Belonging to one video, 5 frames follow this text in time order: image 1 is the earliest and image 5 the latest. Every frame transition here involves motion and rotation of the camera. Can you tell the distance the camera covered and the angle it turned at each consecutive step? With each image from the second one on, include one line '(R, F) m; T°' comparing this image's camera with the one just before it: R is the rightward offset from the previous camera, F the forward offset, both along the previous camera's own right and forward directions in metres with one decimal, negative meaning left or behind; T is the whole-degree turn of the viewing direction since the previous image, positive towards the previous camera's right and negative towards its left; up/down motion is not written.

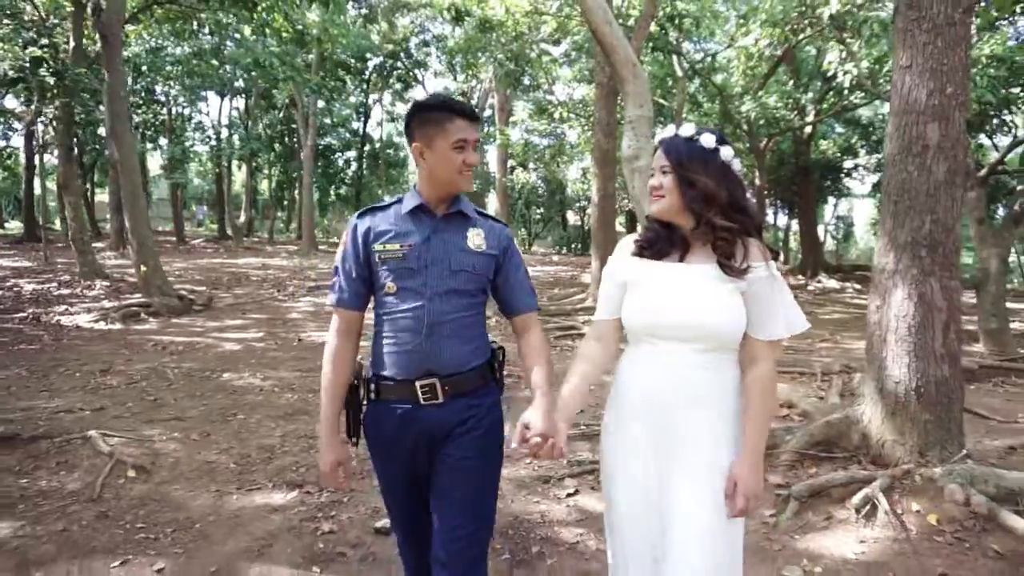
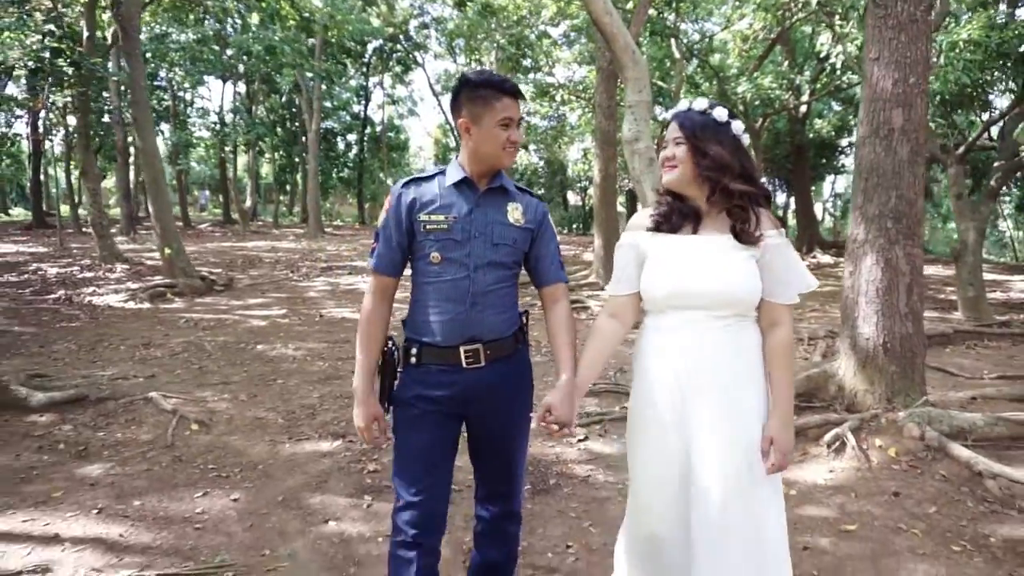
(-0.1, -0.6) m; 0°
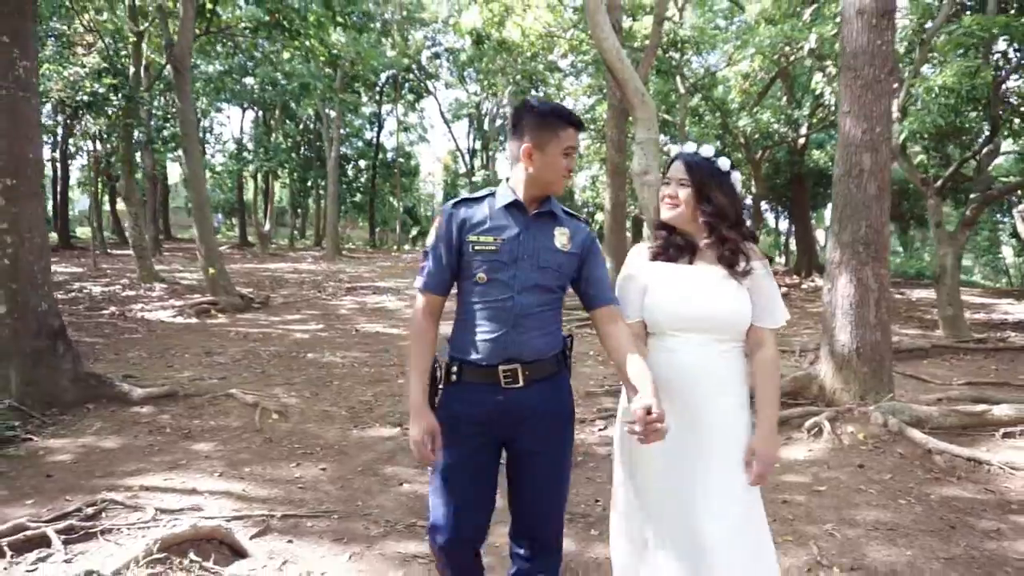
(-0.2, -0.9) m; 0°
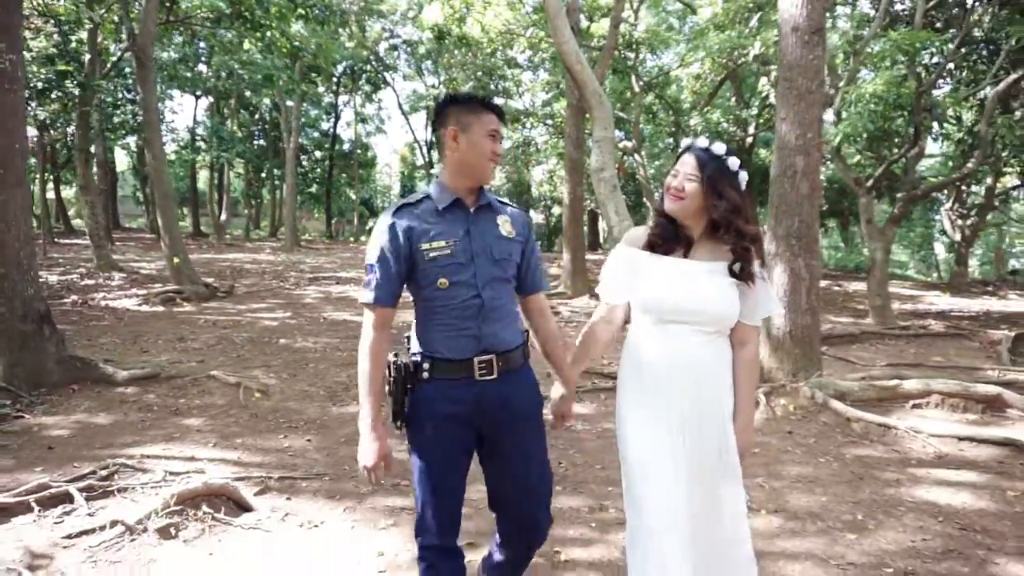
(-0.1, -0.5) m; +4°
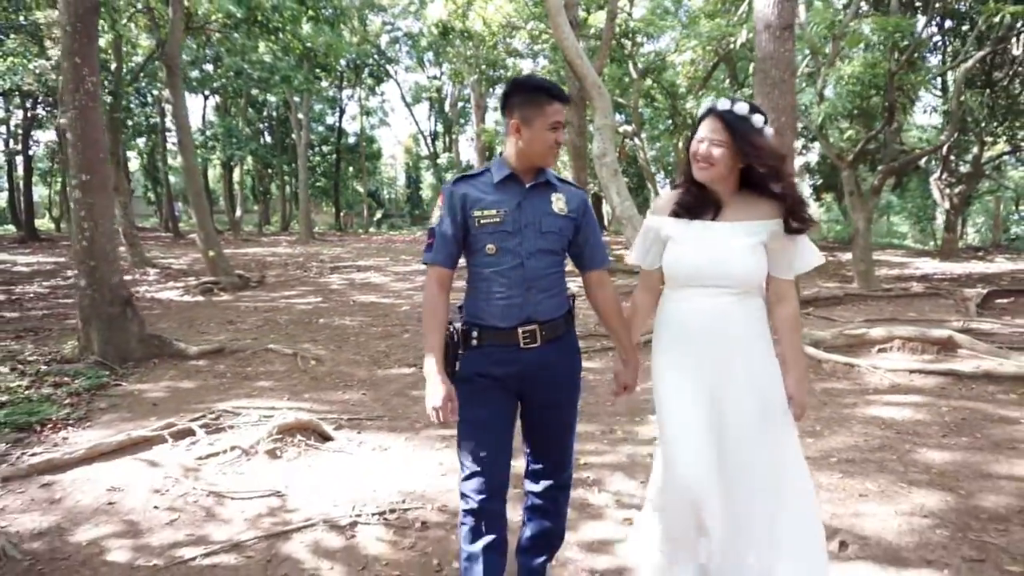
(-0.1, -1.0) m; -1°
